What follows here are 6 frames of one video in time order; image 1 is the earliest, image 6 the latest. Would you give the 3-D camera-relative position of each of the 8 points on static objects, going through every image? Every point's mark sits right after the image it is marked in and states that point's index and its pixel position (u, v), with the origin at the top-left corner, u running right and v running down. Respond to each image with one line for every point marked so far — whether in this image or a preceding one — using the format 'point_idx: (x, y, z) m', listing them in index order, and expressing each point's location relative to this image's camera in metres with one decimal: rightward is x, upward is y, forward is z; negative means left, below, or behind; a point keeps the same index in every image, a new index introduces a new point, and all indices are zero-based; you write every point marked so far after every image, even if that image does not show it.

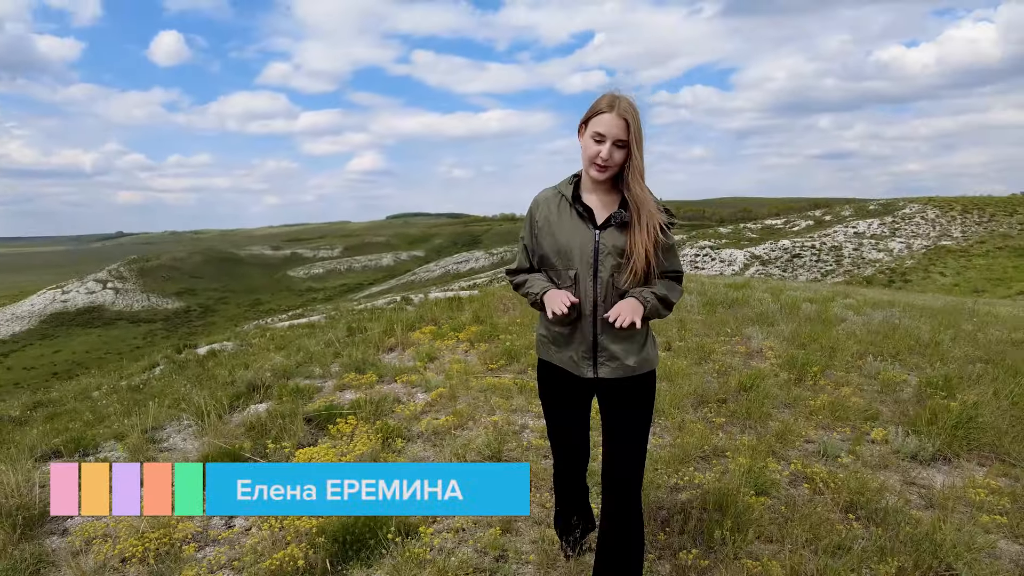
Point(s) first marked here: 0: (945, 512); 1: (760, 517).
0: (+2.6, -1.3, +3.9) m
1: (+1.4, -1.3, +3.8) m
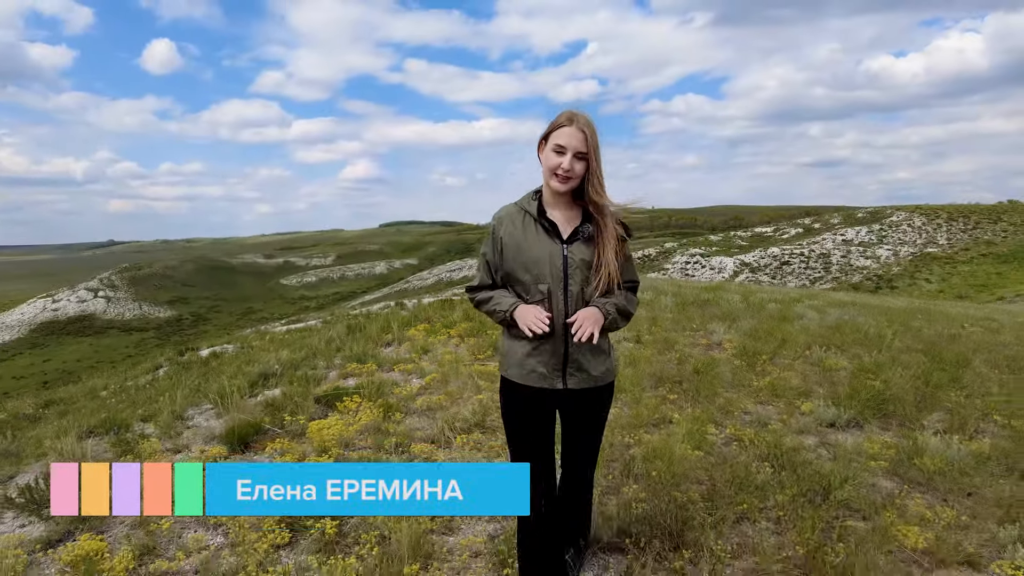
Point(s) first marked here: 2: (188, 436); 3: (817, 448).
0: (+2.4, -1.3, +4.8) m
1: (+1.3, -1.2, +4.7) m
2: (-3.2, -1.4, +6.5) m
3: (+2.4, -1.2, +5.3) m
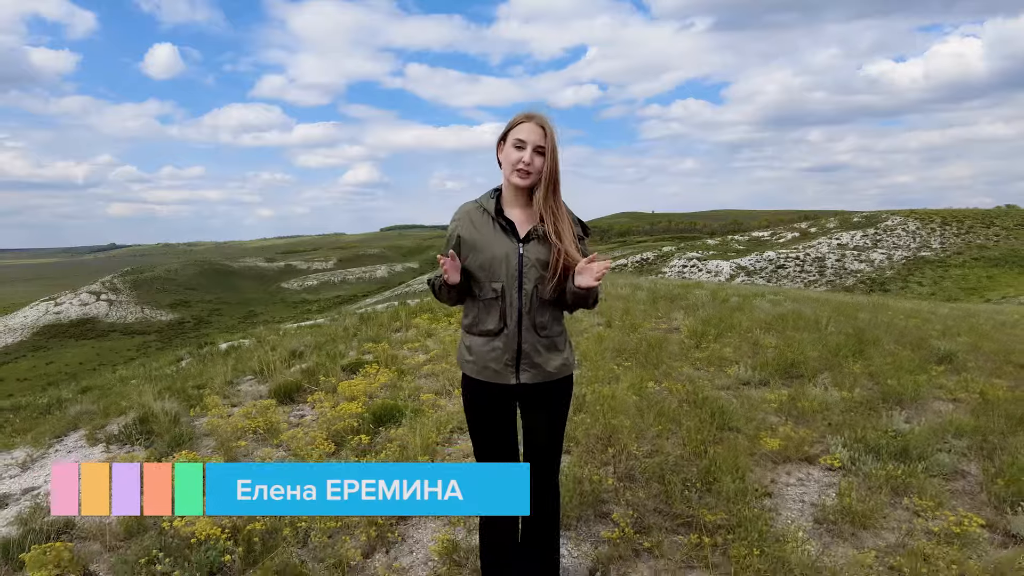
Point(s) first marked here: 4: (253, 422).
0: (+2.3, -1.1, +6.5) m
1: (+1.1, -1.1, +6.3) m
2: (-3.4, -1.3, +8.1) m
3: (+2.3, -1.1, +6.9) m
4: (-2.6, -1.3, +6.4) m
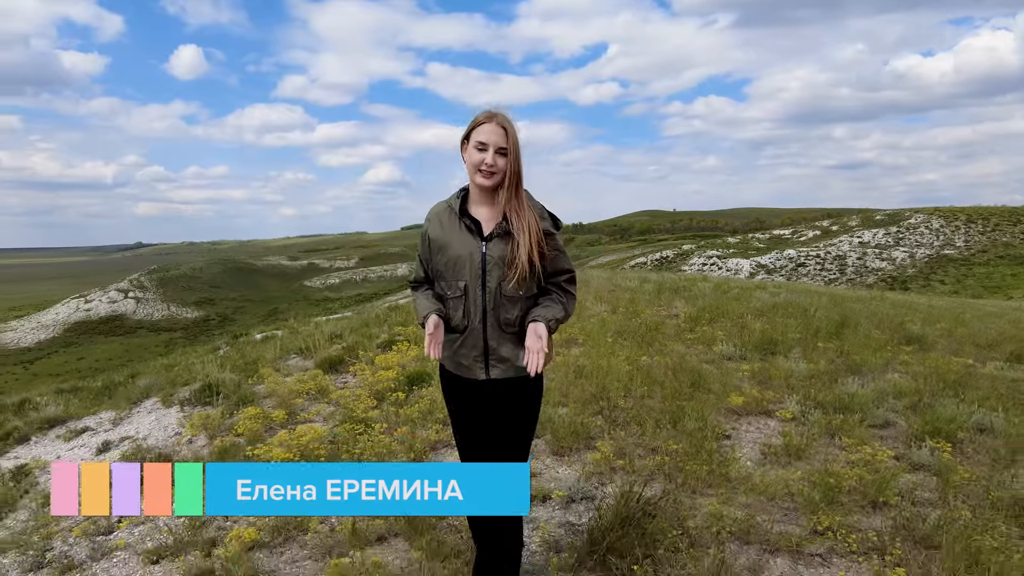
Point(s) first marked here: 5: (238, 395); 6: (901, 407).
0: (+2.4, -0.9, +7.5) m
1: (+1.2, -0.9, +7.4) m
2: (-3.2, -1.1, +9.4) m
3: (+2.4, -0.9, +8.0) m
4: (-2.4, -1.1, +7.6) m
5: (-3.3, -1.2, +7.8) m
6: (+3.8, -1.1, +6.3) m
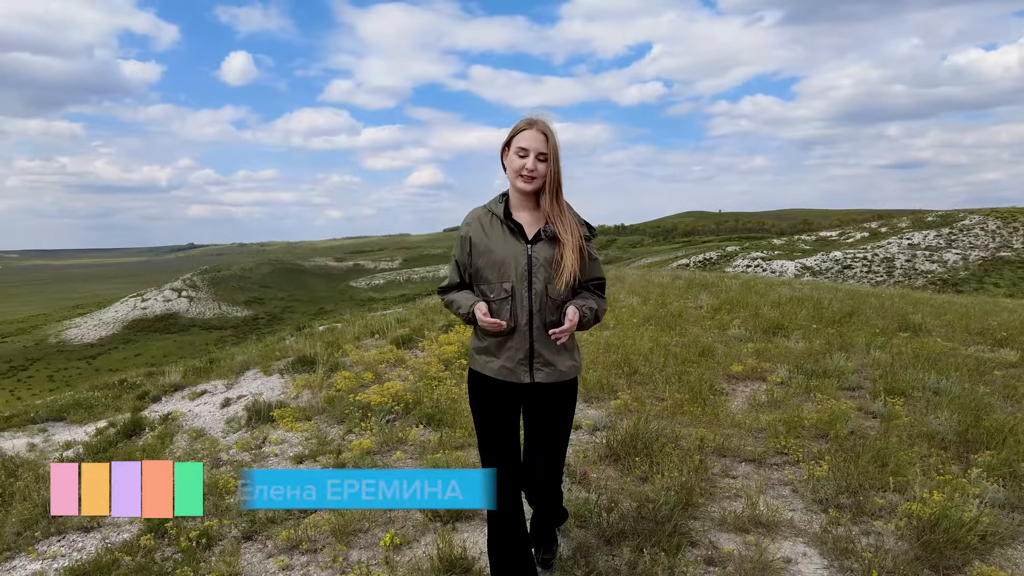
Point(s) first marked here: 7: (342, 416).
0: (+3.0, -0.8, +9.0) m
1: (+1.8, -0.8, +8.9) m
2: (-2.5, -1.0, +11.2) m
3: (+3.0, -0.8, +9.4) m
4: (-1.8, -1.0, +9.4) m
5: (-2.7, -1.1, +9.6) m
6: (+4.3, -1.0, +7.6) m
7: (-1.8, -1.3, +6.9) m
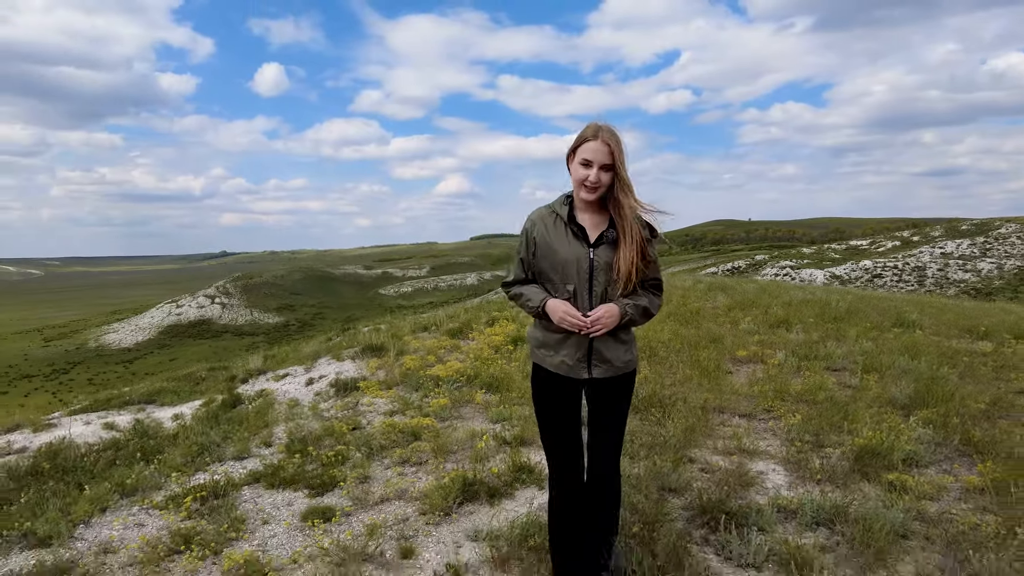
0: (+3.6, -0.8, +10.4) m
1: (+2.4, -0.7, +10.5) m
2: (-1.8, -0.9, +12.8) m
3: (+3.7, -0.8, +10.9) m
4: (-1.2, -0.9, +11.0) m
5: (-2.0, -1.0, +11.3) m
6: (+4.8, -1.0, +9.0) m
7: (-1.3, -1.3, +8.5) m
